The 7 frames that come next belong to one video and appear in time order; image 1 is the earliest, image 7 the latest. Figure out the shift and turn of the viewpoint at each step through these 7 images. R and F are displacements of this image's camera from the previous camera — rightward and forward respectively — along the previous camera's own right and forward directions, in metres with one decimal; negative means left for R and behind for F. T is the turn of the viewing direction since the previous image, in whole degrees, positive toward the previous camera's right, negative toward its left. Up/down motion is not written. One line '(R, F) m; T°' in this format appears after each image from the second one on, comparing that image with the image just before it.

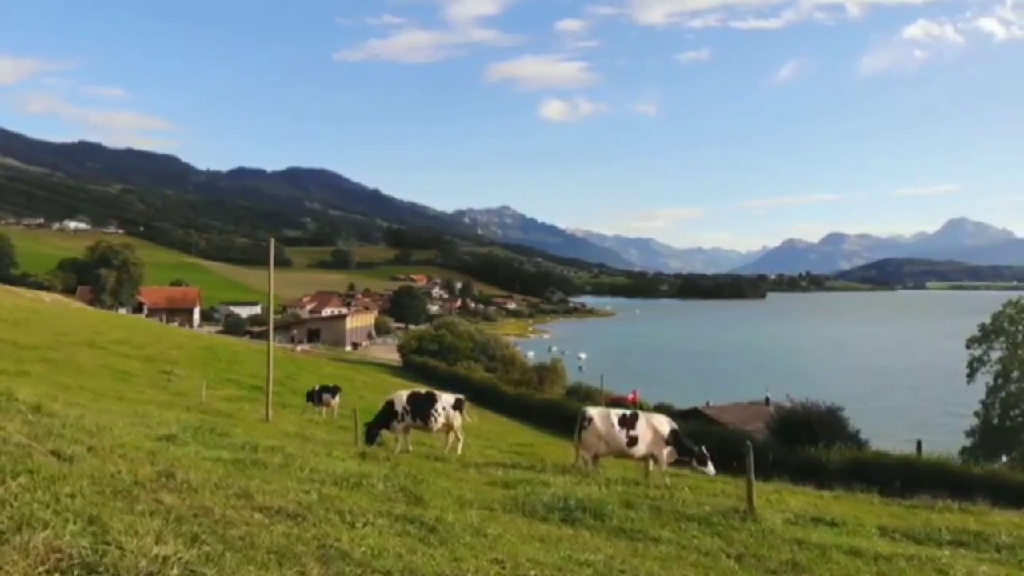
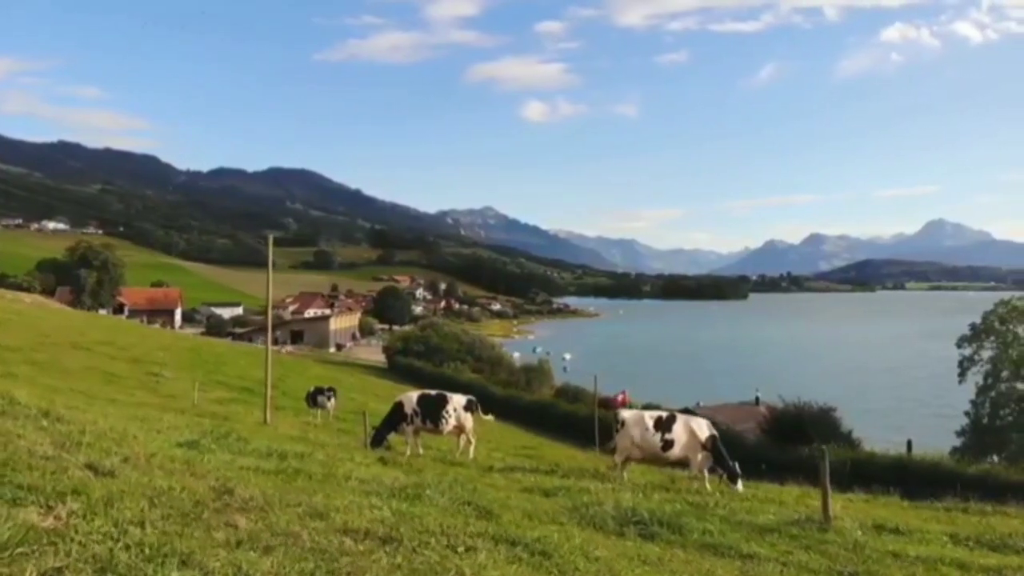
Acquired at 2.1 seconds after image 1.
(-0.7, +0.8) m; +1°
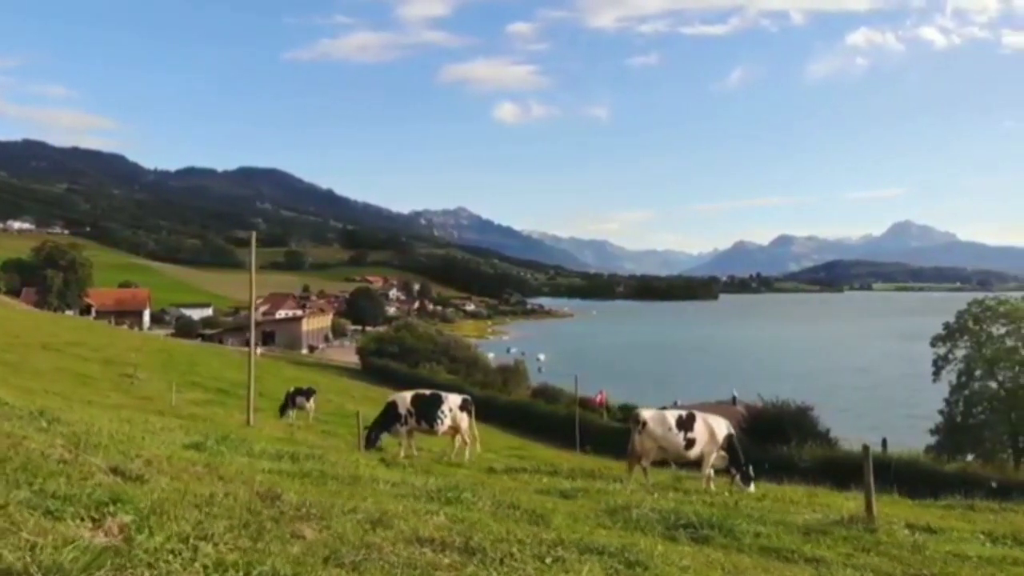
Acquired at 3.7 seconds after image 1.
(-0.5, +0.5) m; +2°
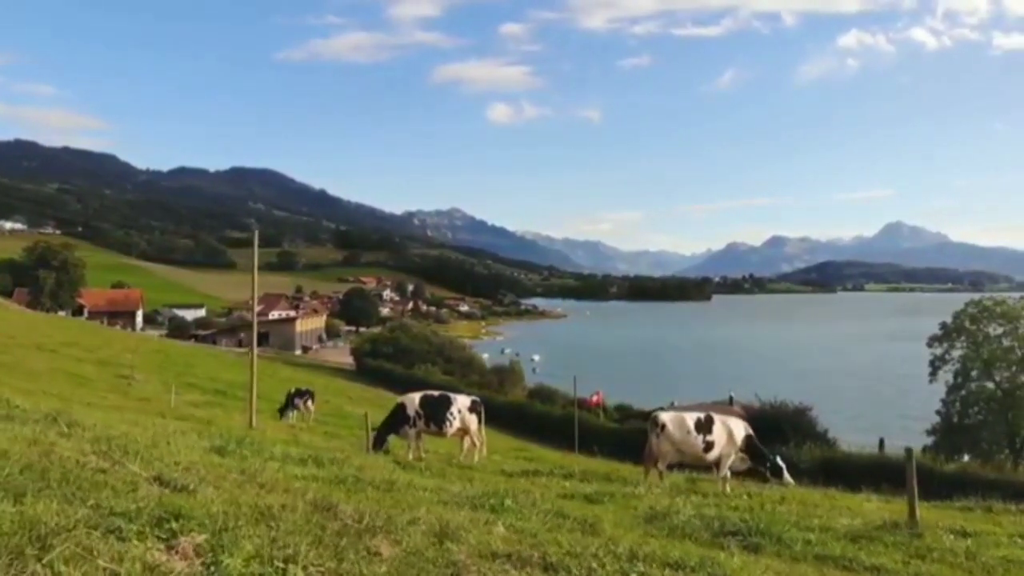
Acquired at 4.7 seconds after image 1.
(-0.4, +0.3) m; 0°
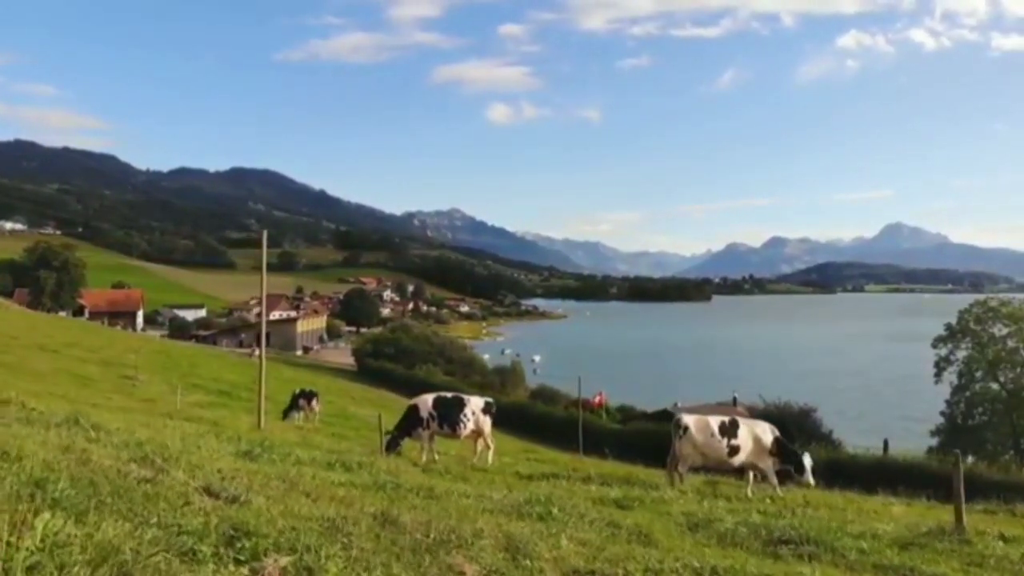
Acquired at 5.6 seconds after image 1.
(-0.3, +0.2) m; 0°
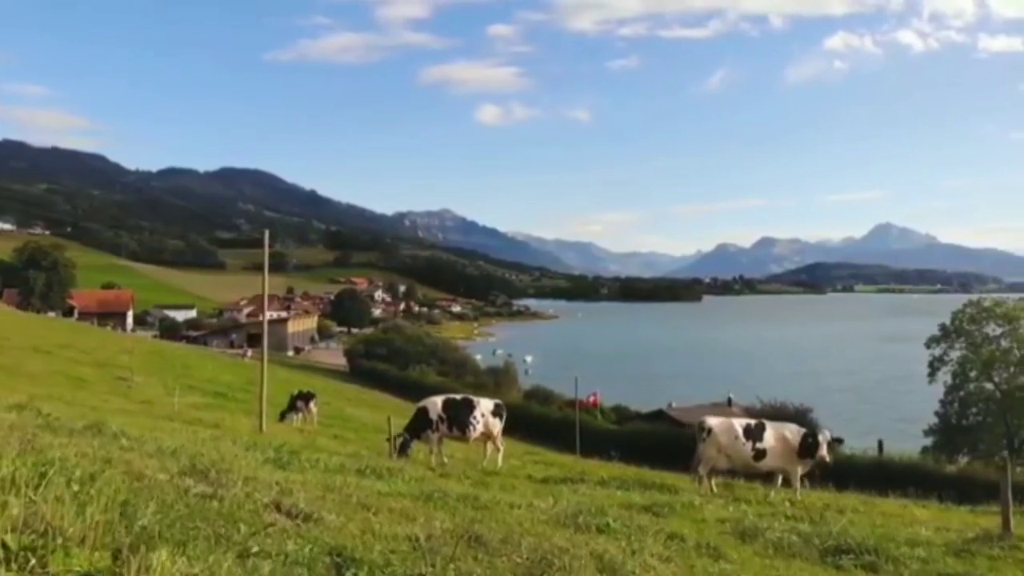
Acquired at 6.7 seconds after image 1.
(-0.4, +0.2) m; +1°
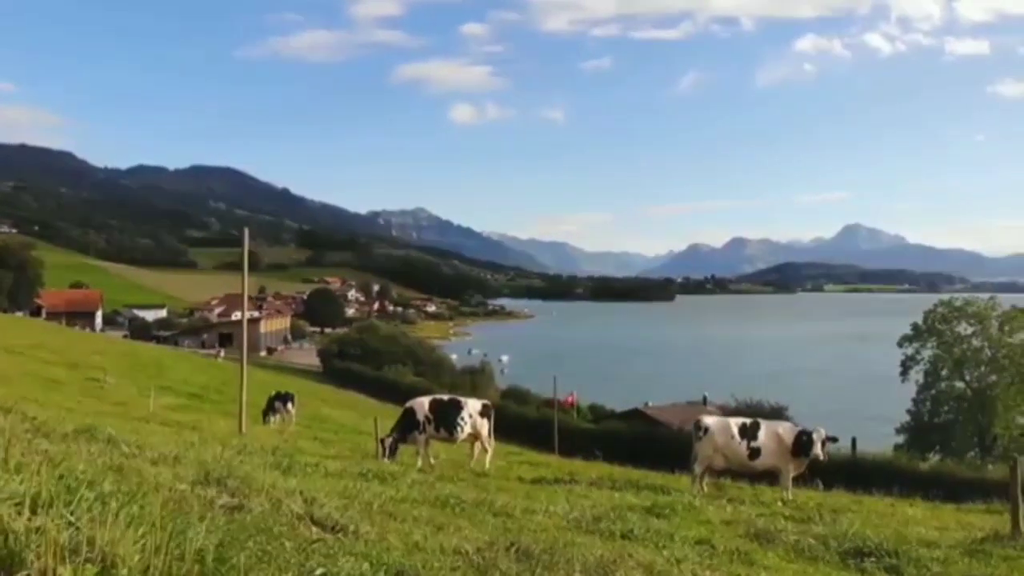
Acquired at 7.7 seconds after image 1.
(-0.3, +0.2) m; +2°
